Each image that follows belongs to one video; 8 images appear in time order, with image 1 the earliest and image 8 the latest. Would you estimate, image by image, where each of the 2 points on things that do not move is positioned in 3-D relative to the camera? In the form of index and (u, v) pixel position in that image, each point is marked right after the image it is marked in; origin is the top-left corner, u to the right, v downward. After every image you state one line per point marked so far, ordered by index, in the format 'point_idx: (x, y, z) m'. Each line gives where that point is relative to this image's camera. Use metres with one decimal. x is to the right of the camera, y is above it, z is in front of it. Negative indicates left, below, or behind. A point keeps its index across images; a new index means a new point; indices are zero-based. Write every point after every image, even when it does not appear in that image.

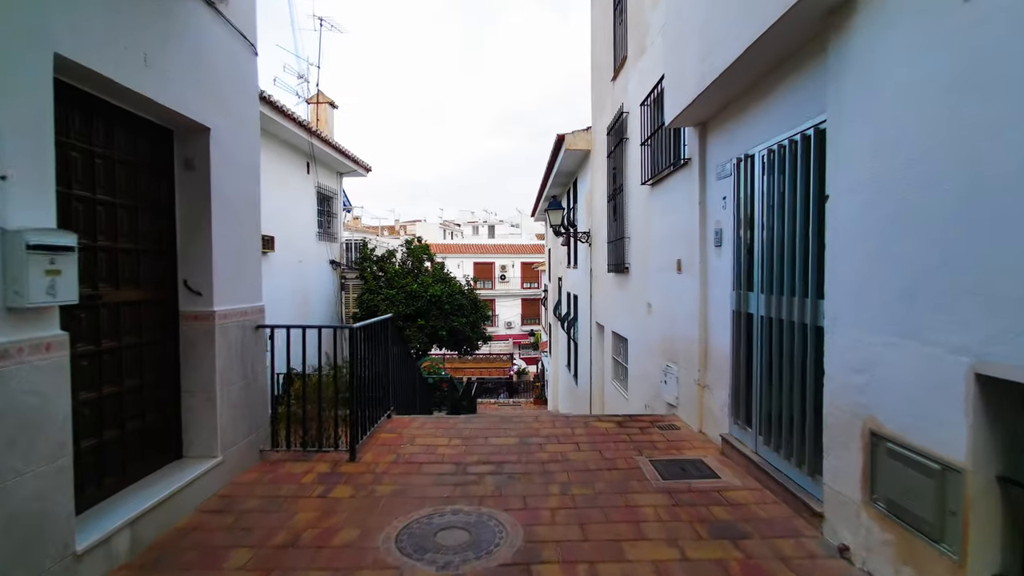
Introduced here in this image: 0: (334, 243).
0: (-4.2, +1.0, +12.6) m
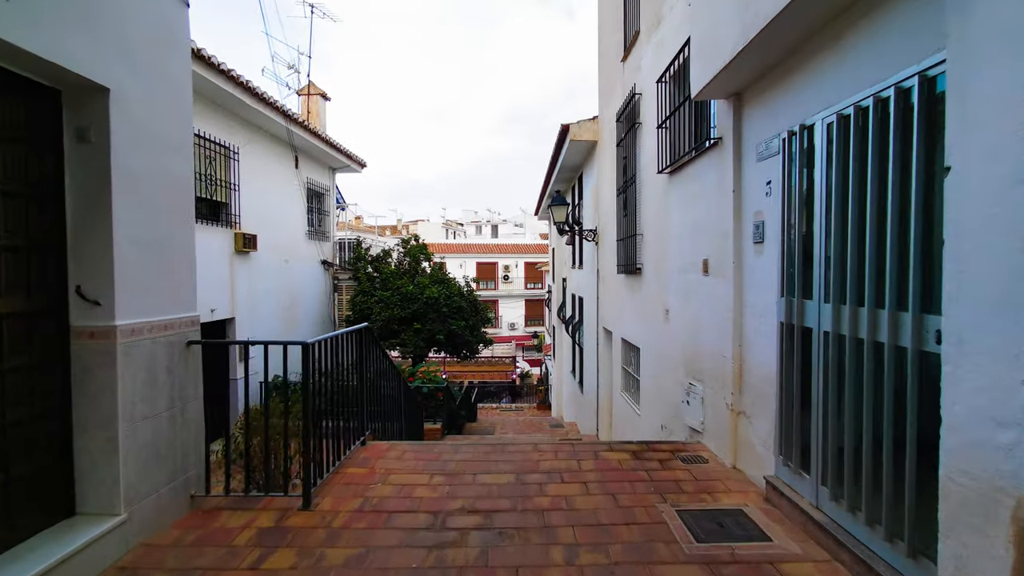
0: (-4.1, +1.0, +12.0) m
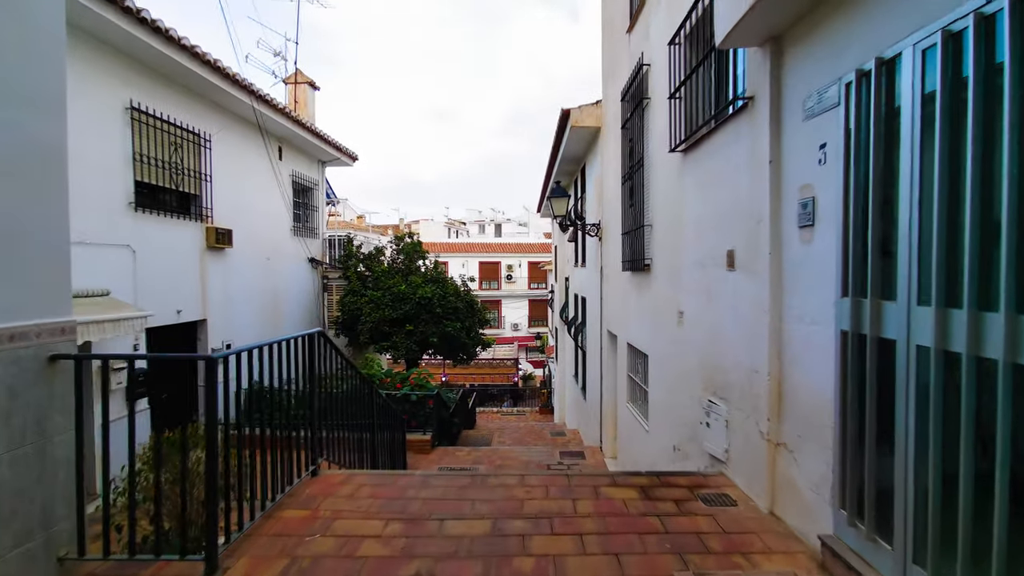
0: (-4.2, +1.0, +11.3) m
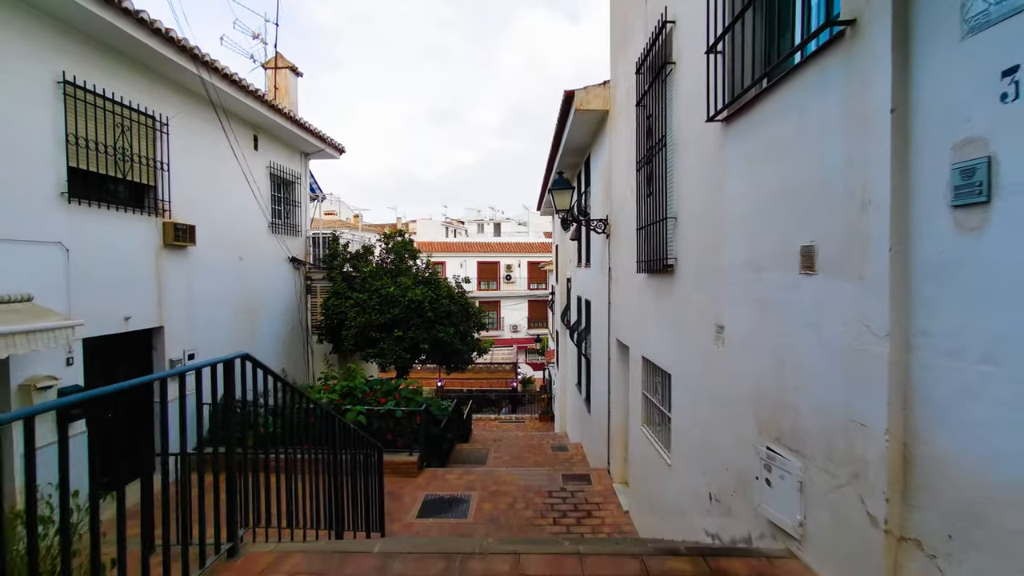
0: (-4.2, +1.0, +10.4) m
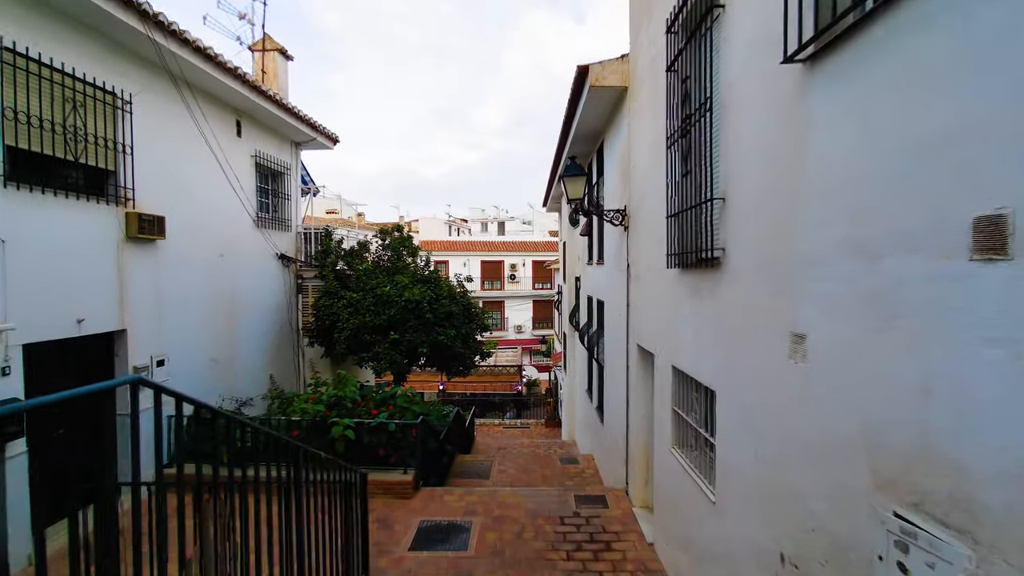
0: (-4.1, +1.0, +9.7) m
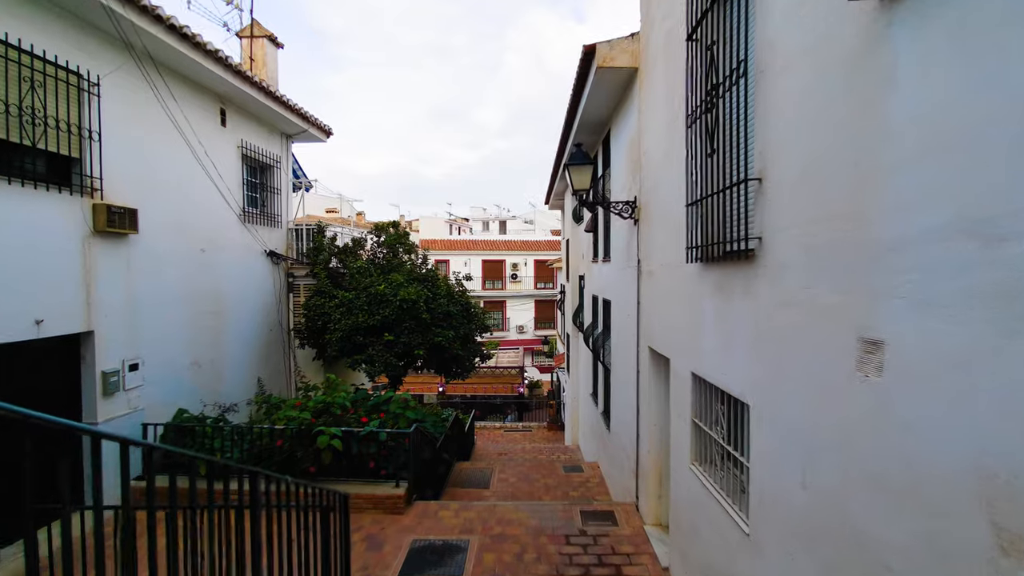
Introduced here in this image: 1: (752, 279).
0: (-4.1, +1.0, +9.2) m
1: (+1.3, 0.0, +2.9) m
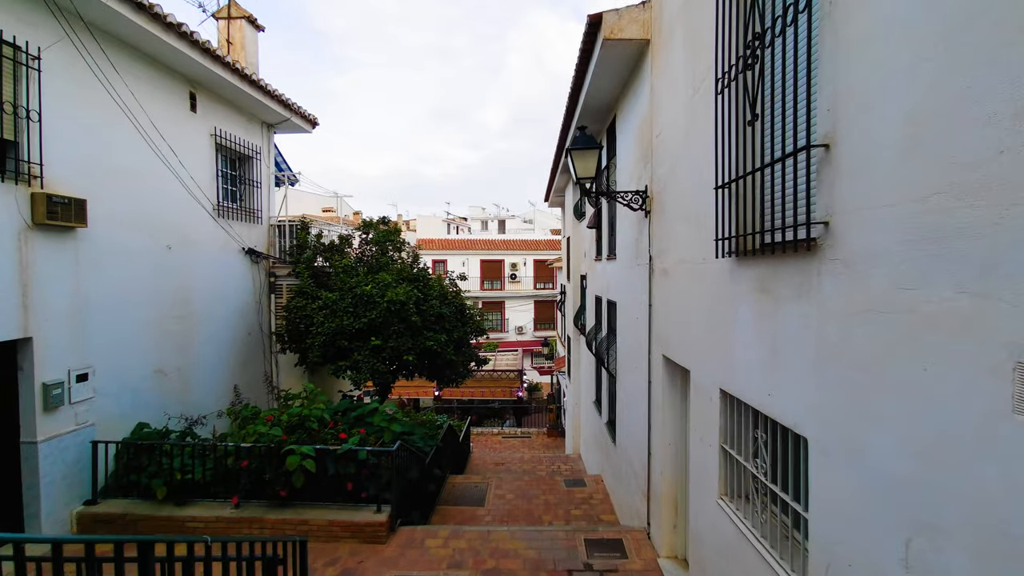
0: (-4.1, +1.0, +8.6) m
1: (+1.3, 0.0, +2.3) m
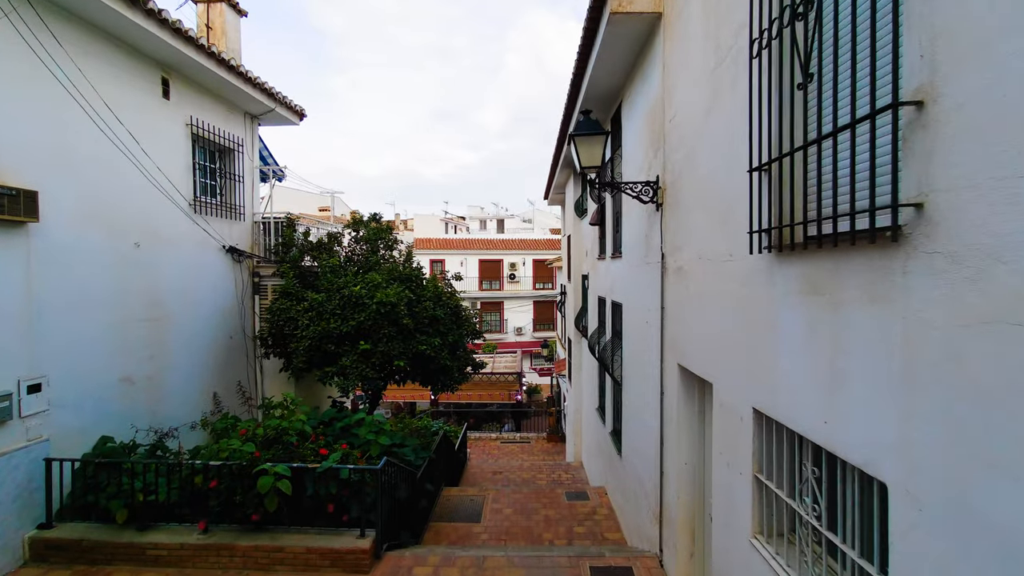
0: (-4.1, +1.0, +8.1) m
1: (+1.2, 0.0, +1.8) m
